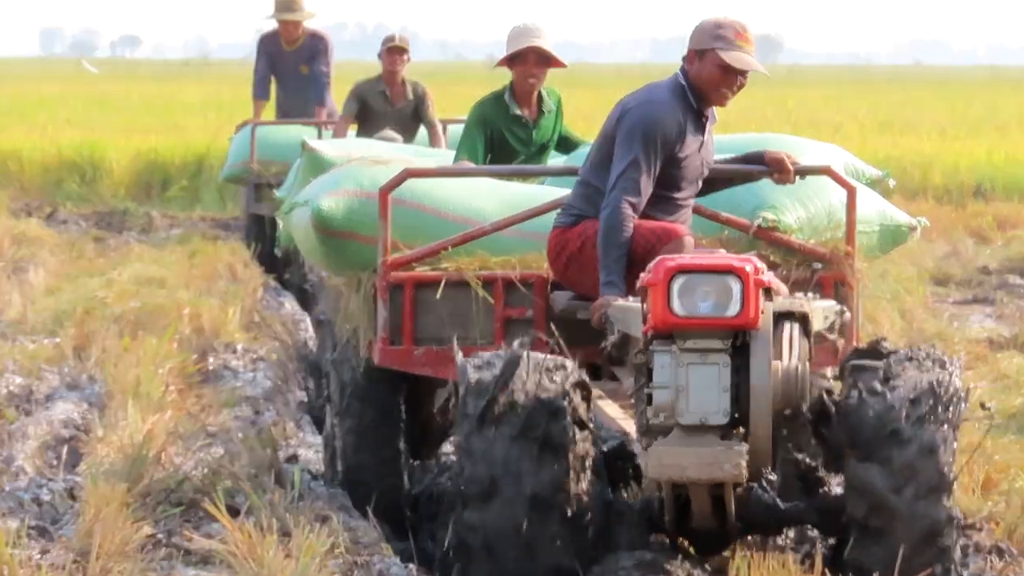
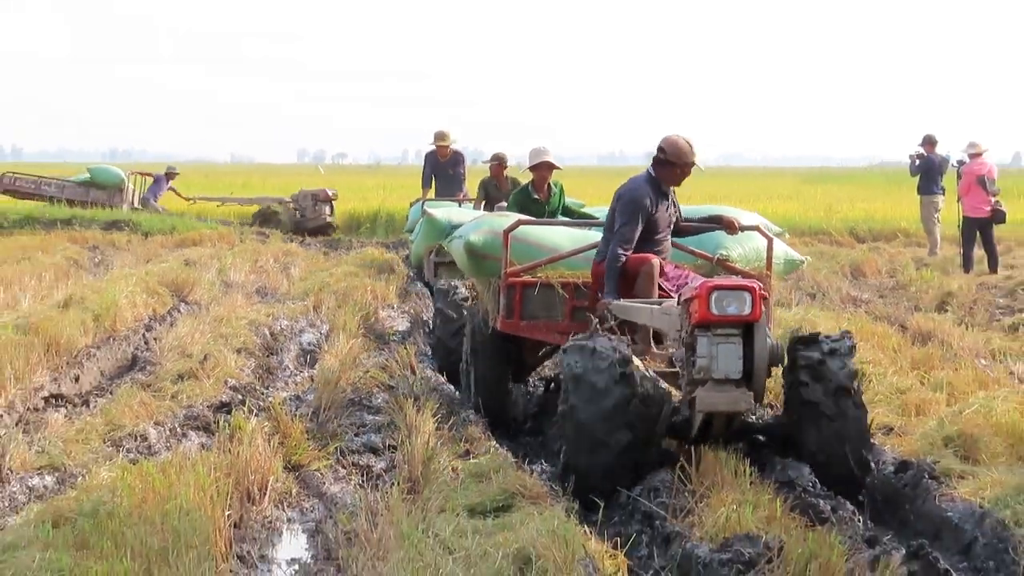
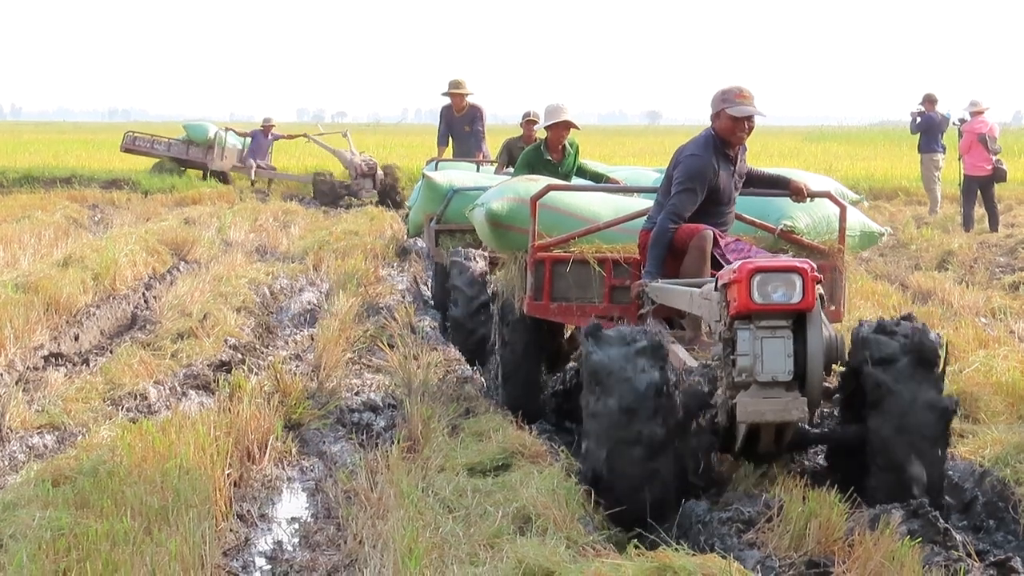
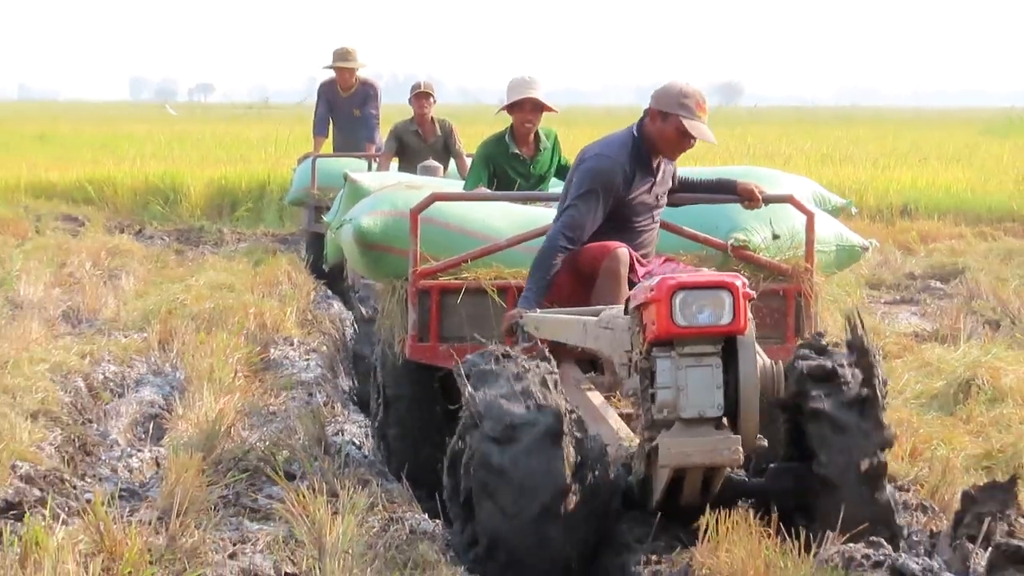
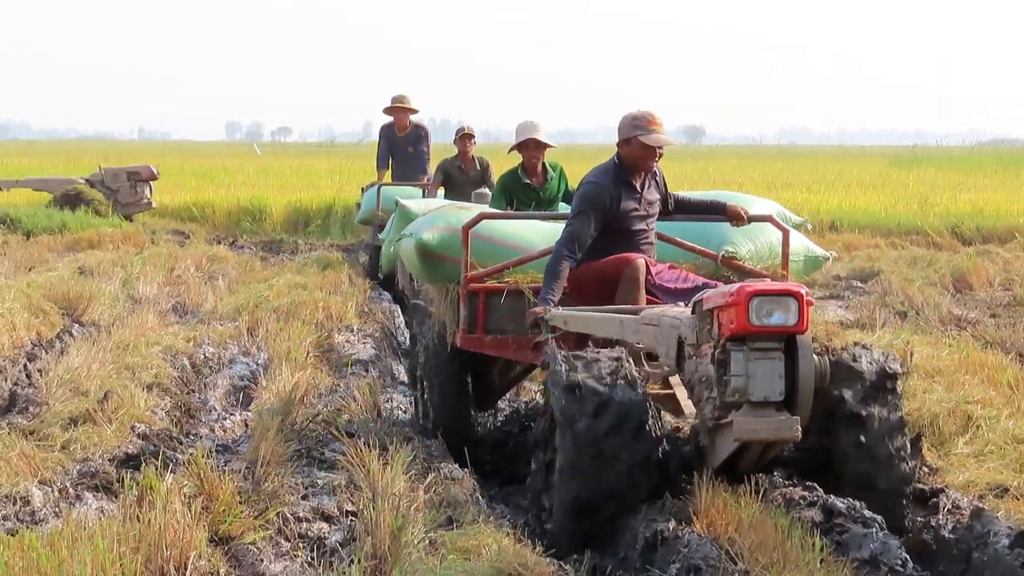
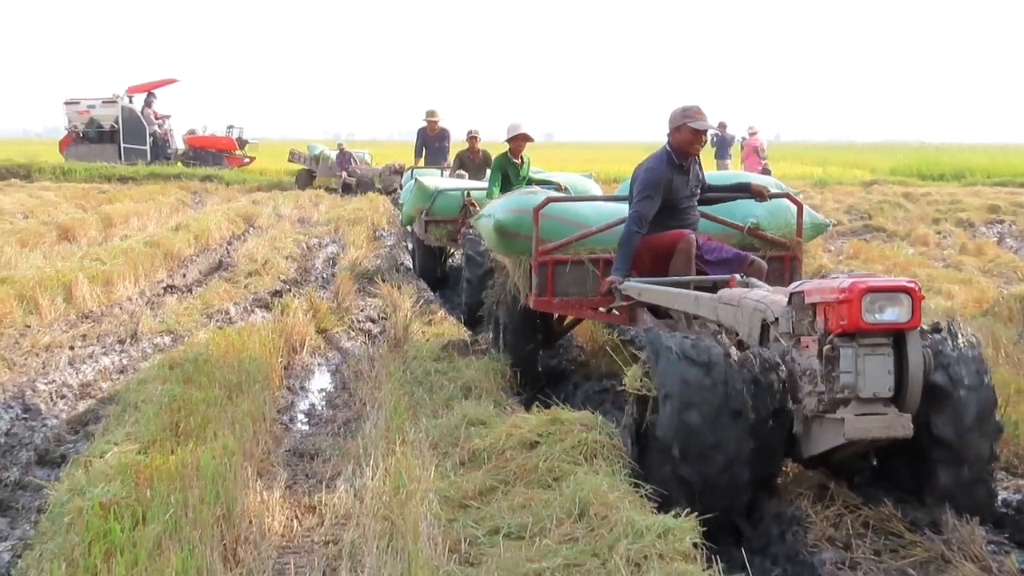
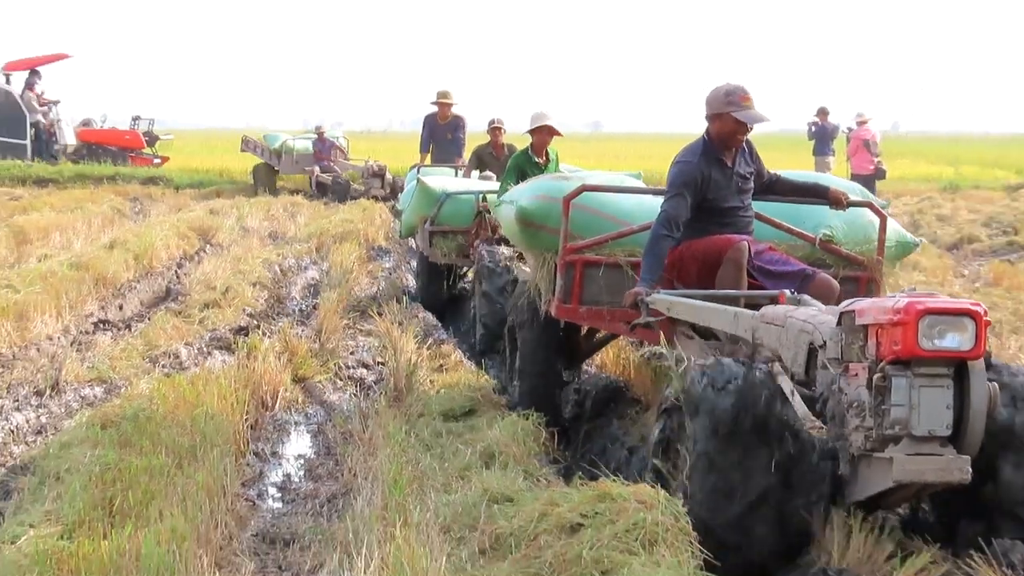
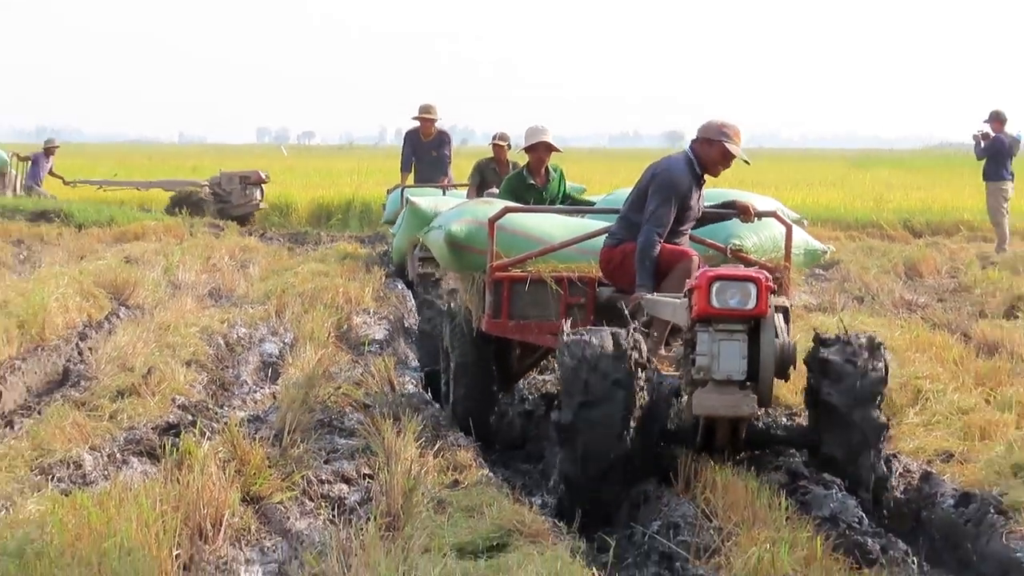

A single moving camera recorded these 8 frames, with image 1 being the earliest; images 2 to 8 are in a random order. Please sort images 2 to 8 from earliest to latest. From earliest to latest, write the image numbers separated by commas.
4, 5, 8, 2, 3, 7, 6
